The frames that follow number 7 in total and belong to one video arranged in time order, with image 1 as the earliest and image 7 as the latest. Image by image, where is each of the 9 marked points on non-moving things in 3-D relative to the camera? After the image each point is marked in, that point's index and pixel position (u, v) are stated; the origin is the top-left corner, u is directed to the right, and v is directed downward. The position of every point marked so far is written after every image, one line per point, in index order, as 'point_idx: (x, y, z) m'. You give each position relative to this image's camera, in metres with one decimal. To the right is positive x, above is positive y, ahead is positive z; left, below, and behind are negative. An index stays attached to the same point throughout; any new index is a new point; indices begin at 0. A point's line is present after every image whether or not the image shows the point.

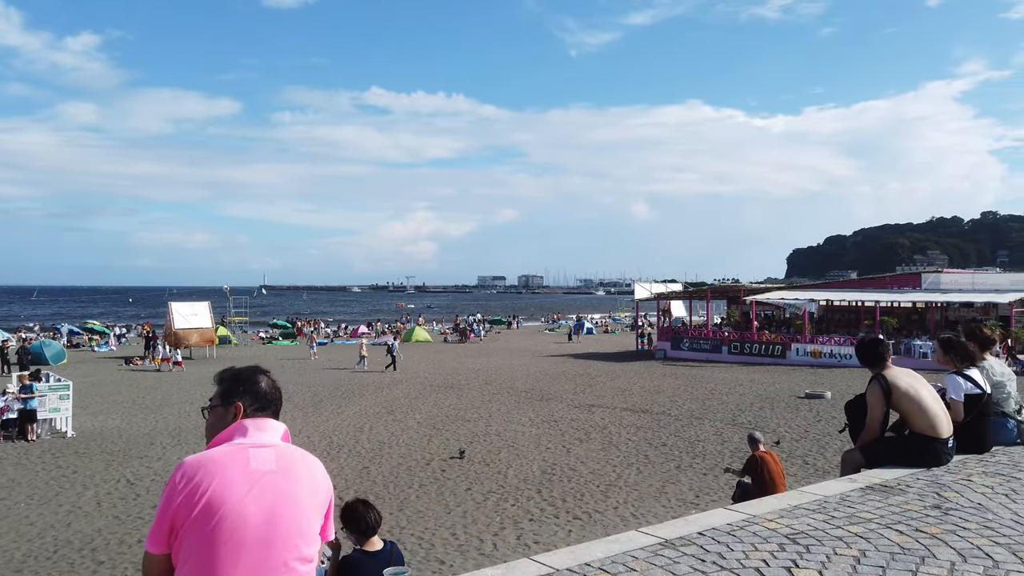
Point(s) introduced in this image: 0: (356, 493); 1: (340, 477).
0: (-2.0, -2.6, +9.8) m
1: (-2.4, -2.6, +10.8) m
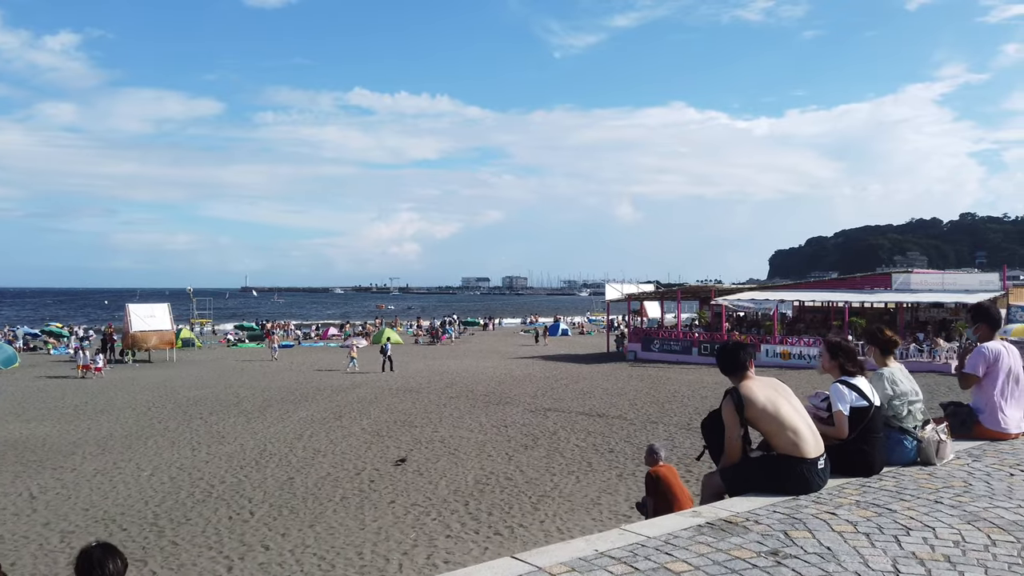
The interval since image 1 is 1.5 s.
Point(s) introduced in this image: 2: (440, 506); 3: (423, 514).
0: (-2.9, -2.6, +9.2) m
1: (-3.3, -2.6, +10.2) m
2: (-0.9, -2.6, +9.2) m
3: (-1.0, -2.6, +8.9) m
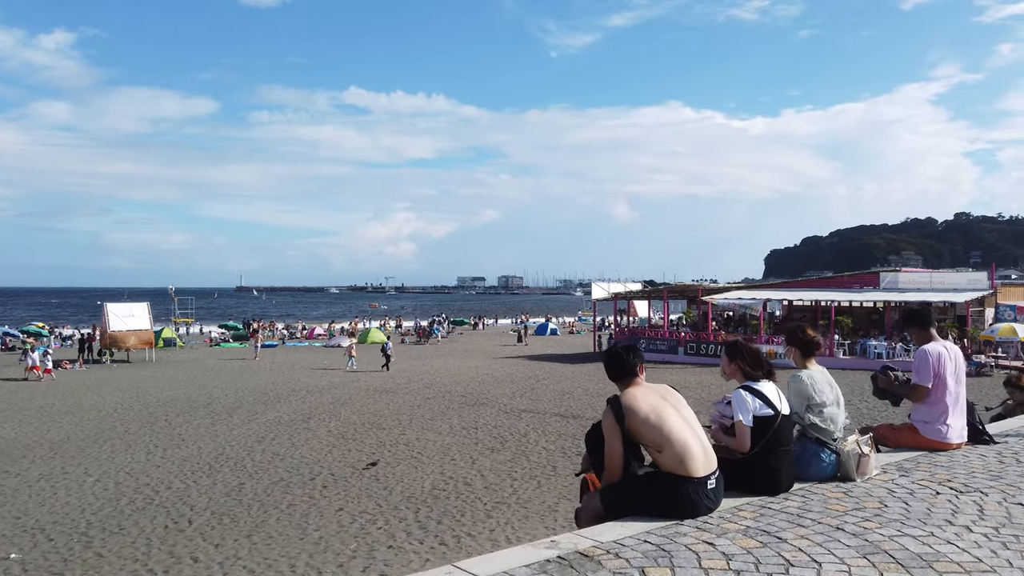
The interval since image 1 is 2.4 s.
0: (-3.5, -2.6, +8.8) m
1: (-3.9, -2.6, +9.8) m
2: (-1.4, -2.6, +8.9) m
3: (-1.6, -2.6, +8.5) m
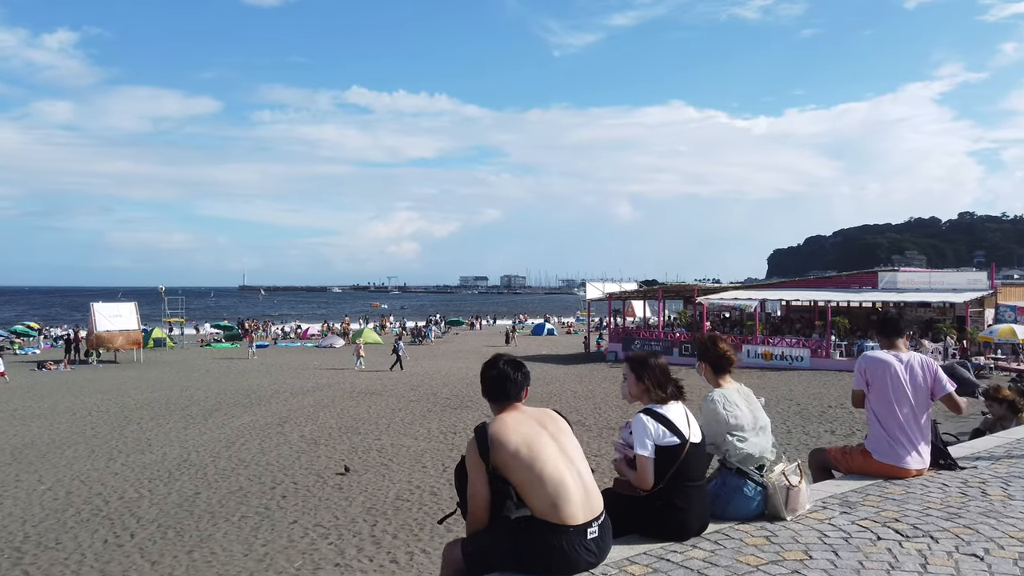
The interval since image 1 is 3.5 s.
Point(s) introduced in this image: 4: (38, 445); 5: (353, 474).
0: (-3.9, -2.6, +8.4) m
1: (-4.3, -2.6, +9.4) m
2: (-1.8, -2.6, +8.4) m
3: (-2.0, -2.6, +8.0) m
4: (-8.3, -2.8, +13.6) m
5: (-2.4, -2.7, +11.1) m
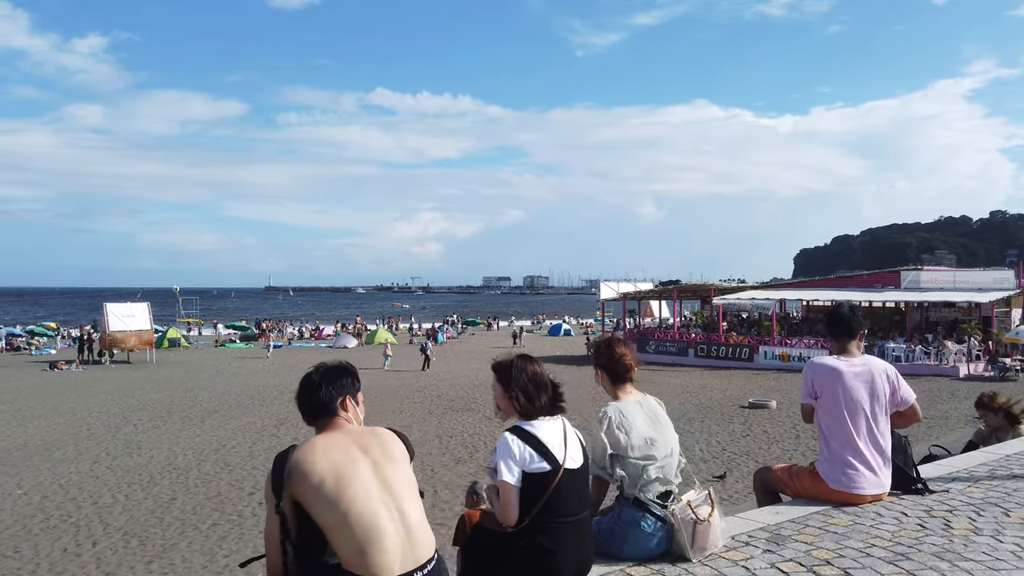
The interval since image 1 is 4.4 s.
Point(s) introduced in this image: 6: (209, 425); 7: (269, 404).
0: (-4.1, -2.6, +8.1) m
1: (-4.5, -2.6, +9.1) m
2: (-2.0, -2.6, +8.0) m
3: (-2.2, -2.6, +7.7) m
4: (-8.4, -2.8, +13.4) m
5: (-2.5, -2.7, +10.8) m
6: (-6.3, -2.8, +15.8) m
7: (-6.1, -2.9, +19.3) m
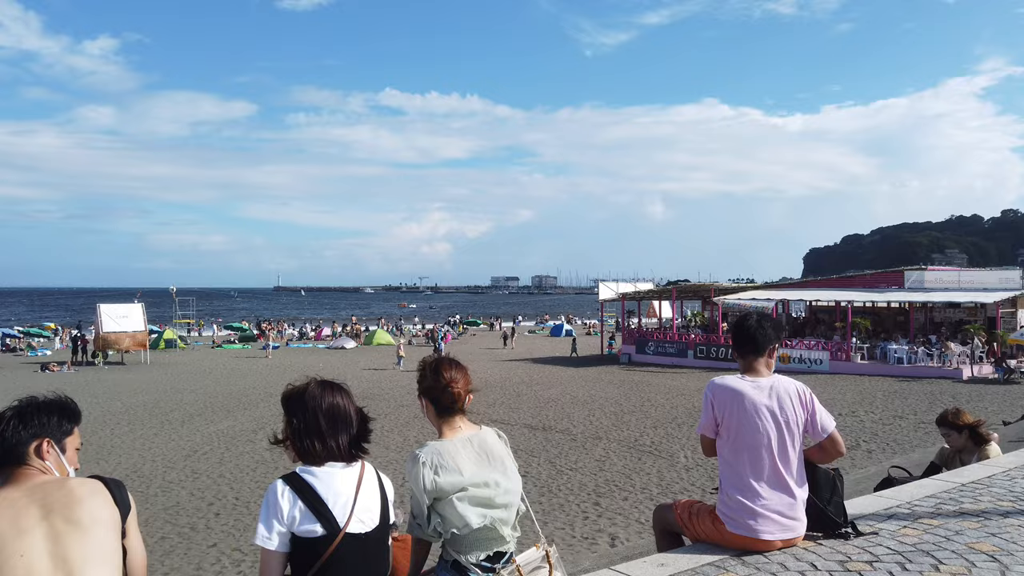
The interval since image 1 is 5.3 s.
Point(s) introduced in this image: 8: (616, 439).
0: (-4.5, -2.6, +7.7) m
1: (-4.9, -2.6, +8.8) m
2: (-2.4, -2.6, +7.7) m
3: (-2.6, -2.6, +7.3) m
4: (-8.7, -2.8, +13.1) m
5: (-2.9, -2.7, +10.4) m
6: (-6.6, -2.8, +15.5) m
7: (-6.3, -2.9, +19.0) m
8: (+1.9, -2.7, +14.0) m
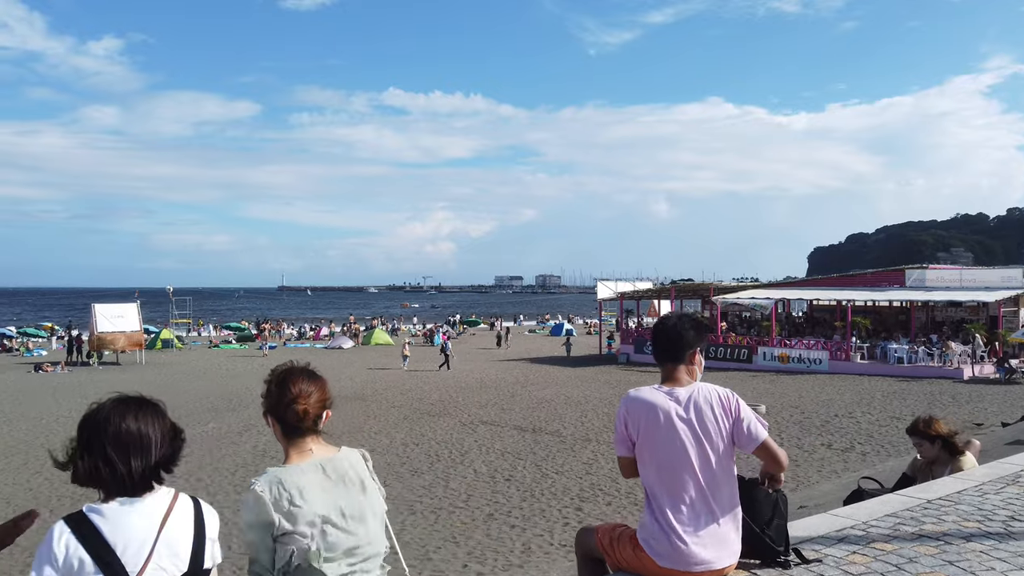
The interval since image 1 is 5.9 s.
0: (-4.7, -2.6, +7.5) m
1: (-5.1, -2.6, +8.5) m
2: (-2.7, -2.6, +7.4) m
3: (-2.9, -2.6, +7.1) m
4: (-9.0, -2.8, +12.9) m
5: (-3.1, -2.7, +10.2) m
6: (-6.8, -2.8, +15.3) m
7: (-6.5, -2.9, +18.8) m
8: (+1.7, -2.7, +13.7) m
